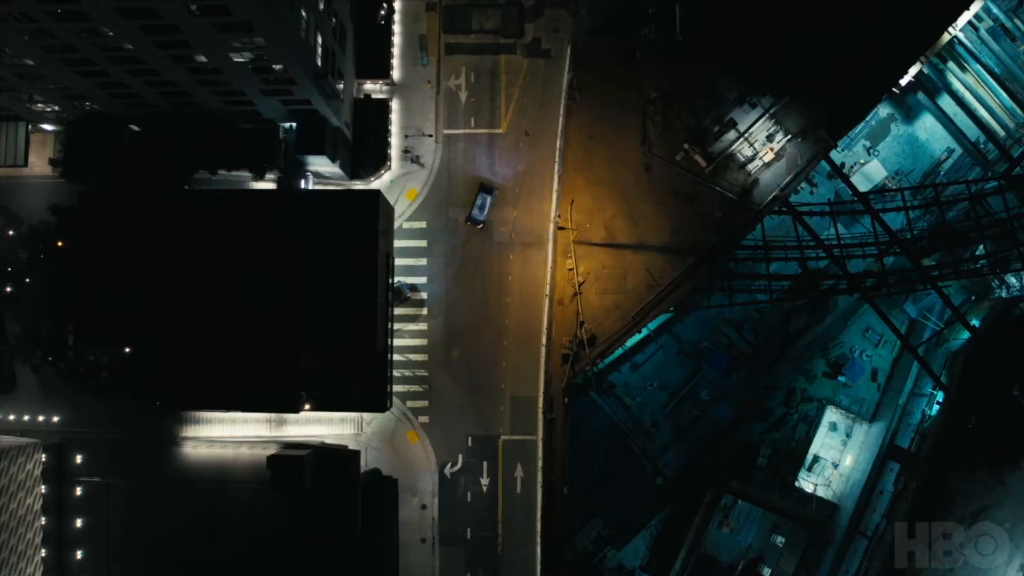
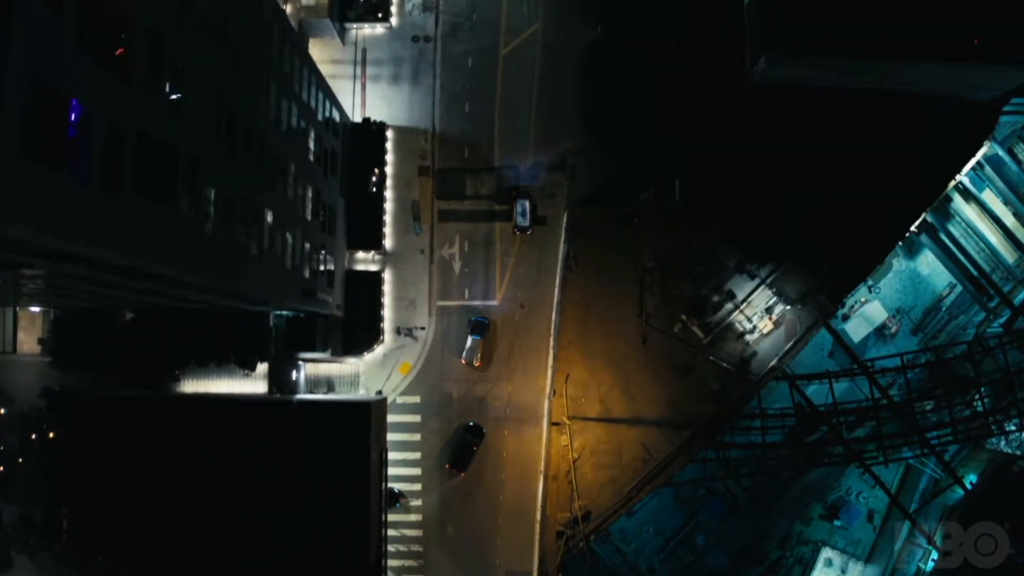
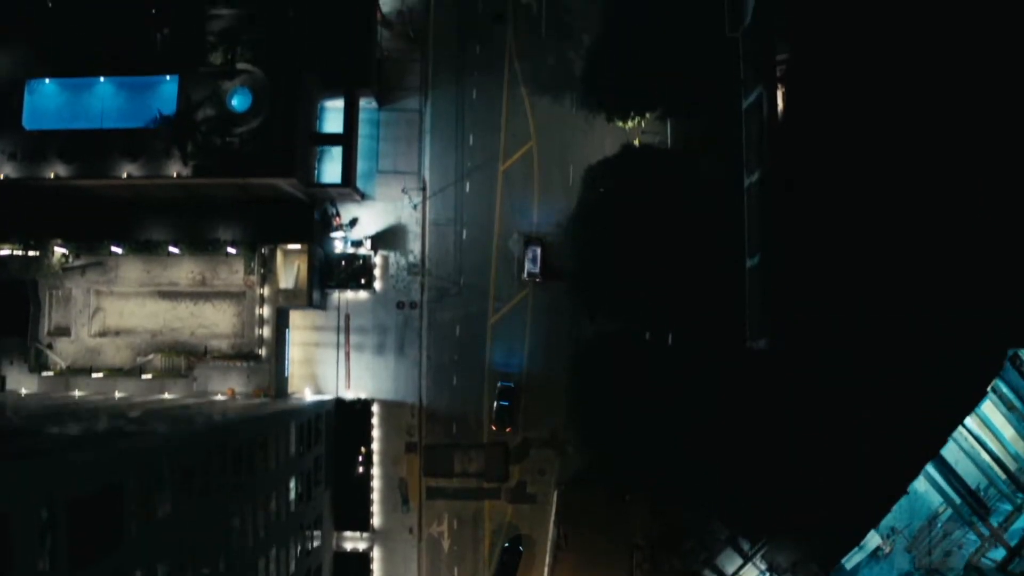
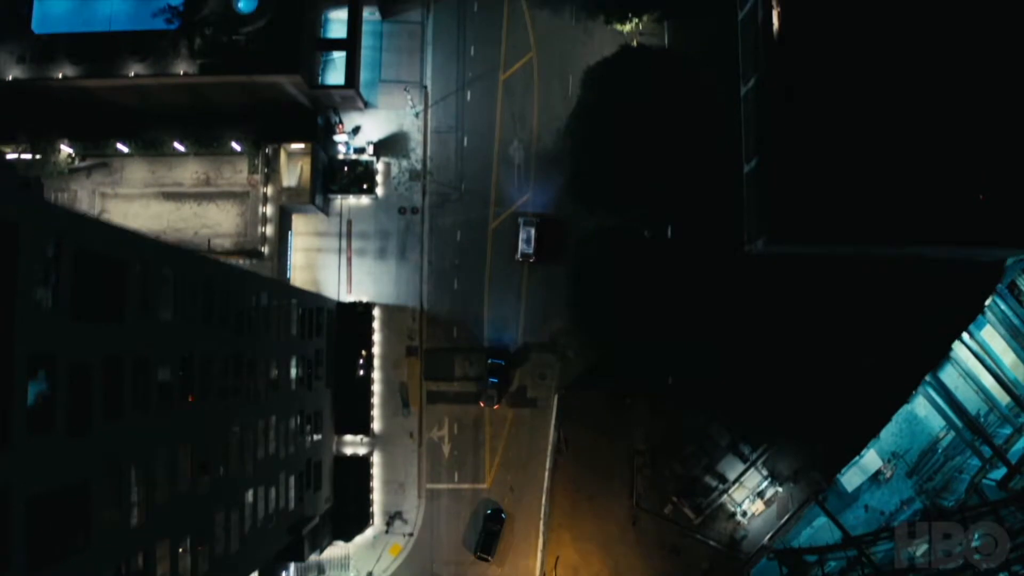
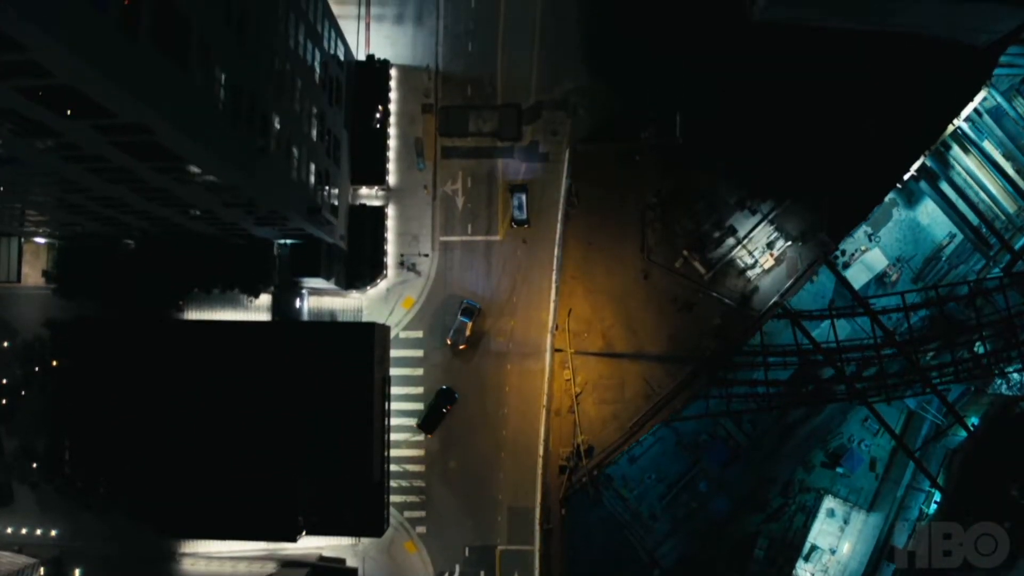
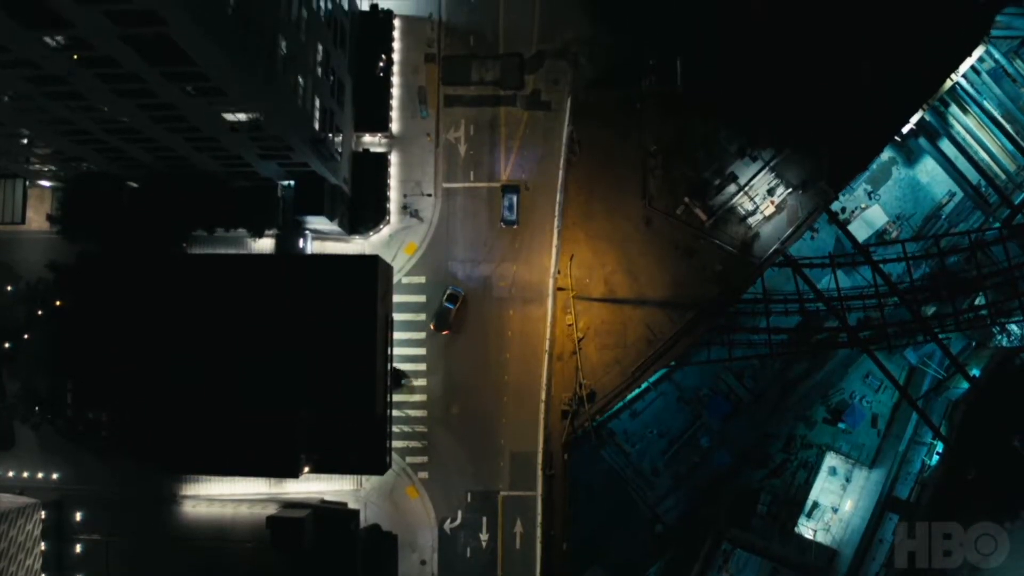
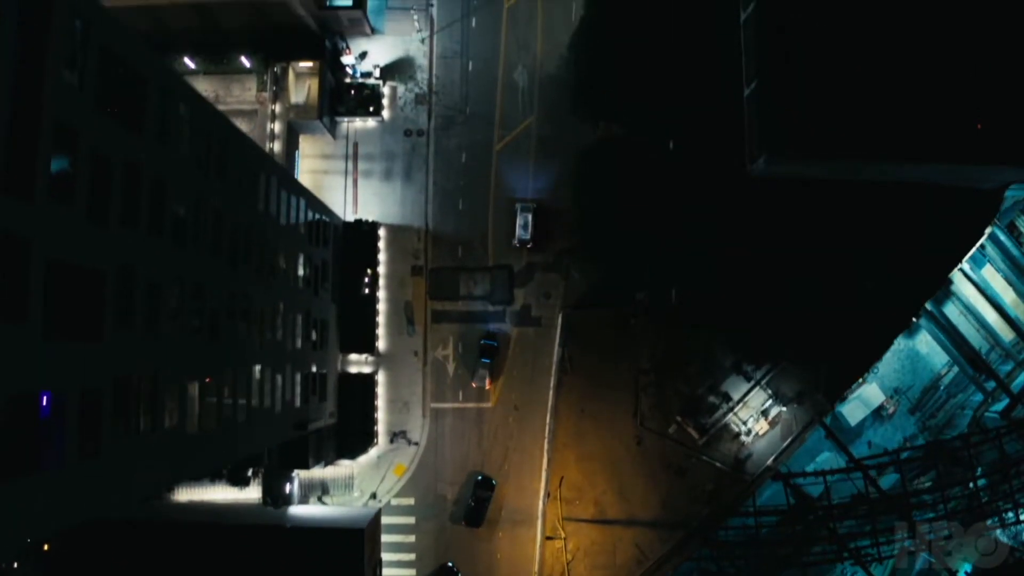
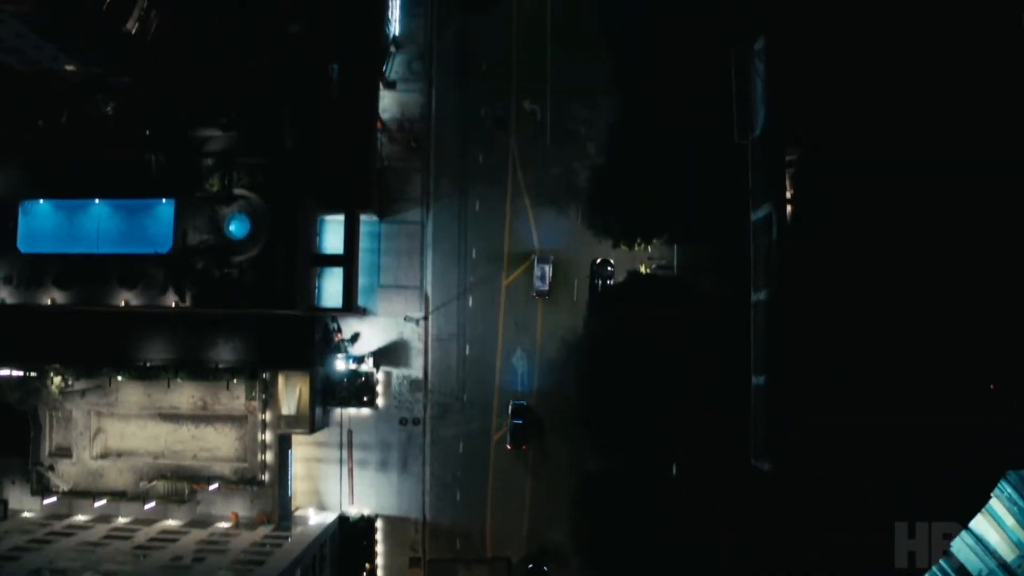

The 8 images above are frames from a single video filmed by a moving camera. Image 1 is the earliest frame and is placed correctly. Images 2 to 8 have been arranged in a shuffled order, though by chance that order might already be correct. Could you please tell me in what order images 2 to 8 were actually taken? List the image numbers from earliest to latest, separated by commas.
6, 5, 2, 7, 4, 3, 8
